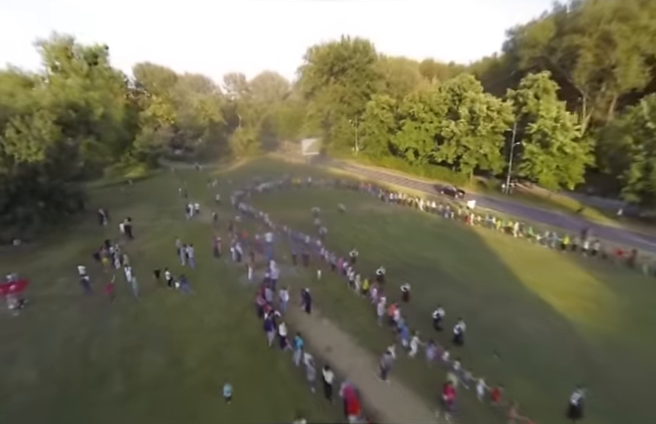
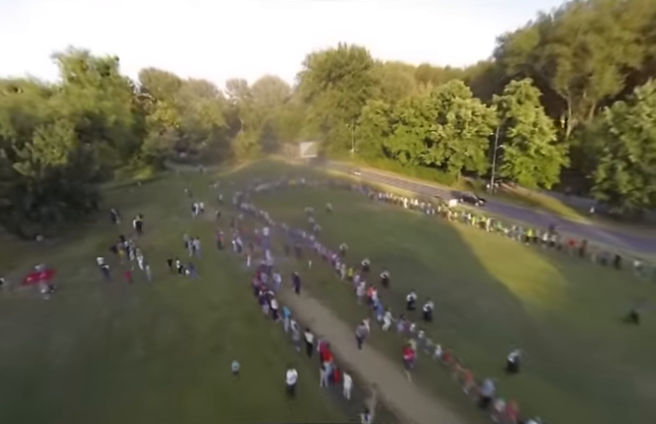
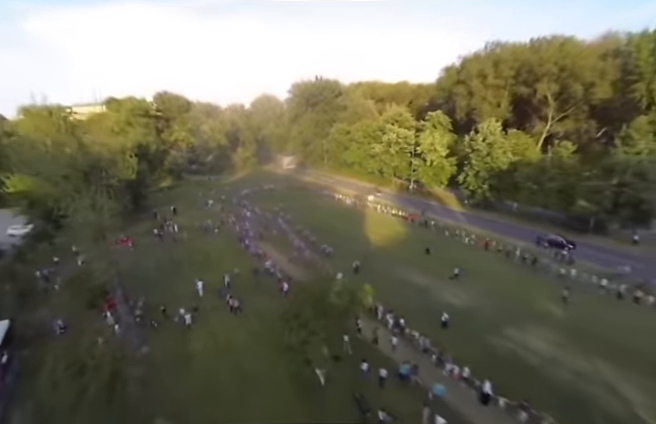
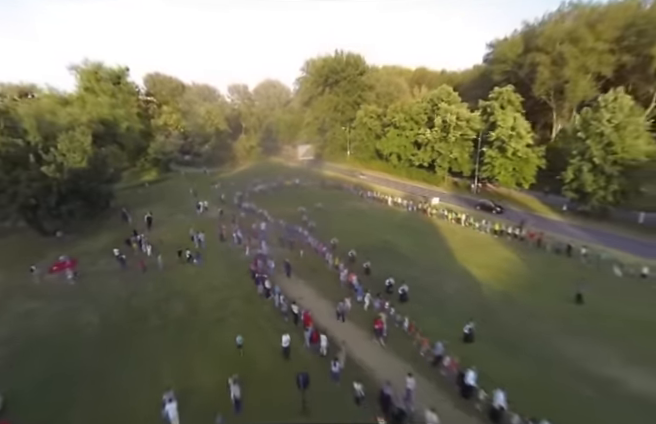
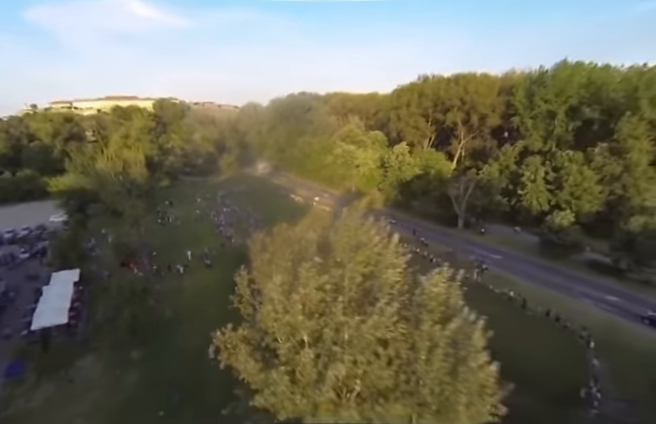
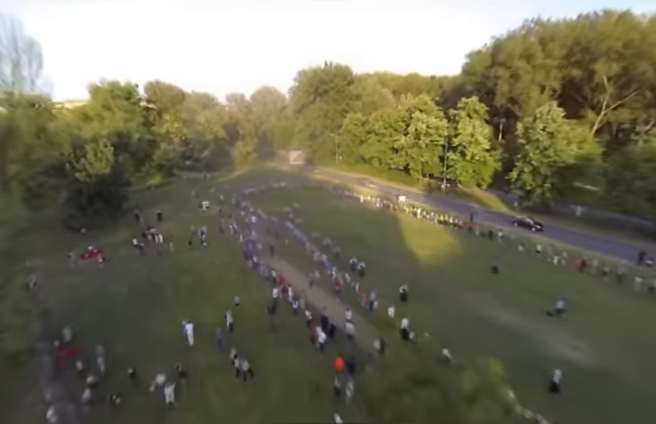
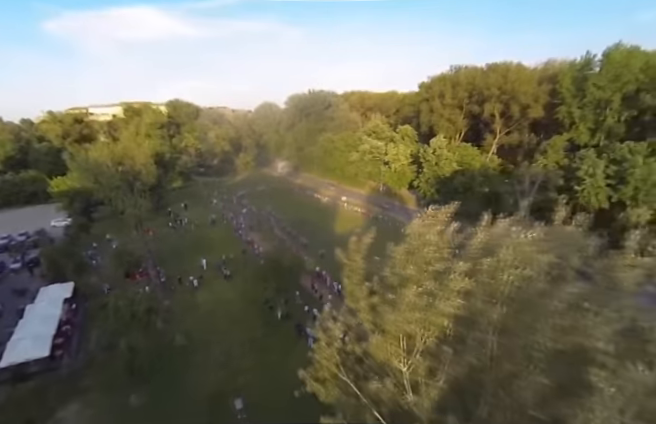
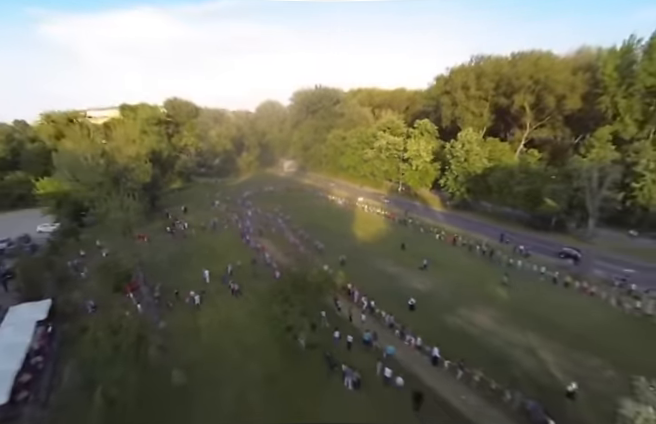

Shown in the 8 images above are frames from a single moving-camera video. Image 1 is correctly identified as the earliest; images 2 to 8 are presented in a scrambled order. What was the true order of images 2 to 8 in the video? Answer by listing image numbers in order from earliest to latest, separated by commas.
2, 4, 6, 3, 8, 7, 5
